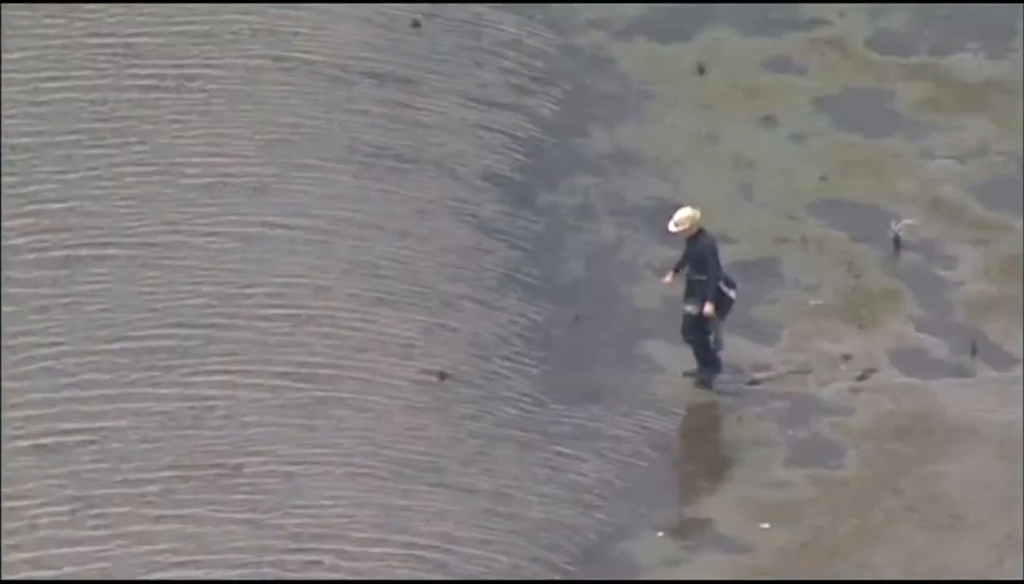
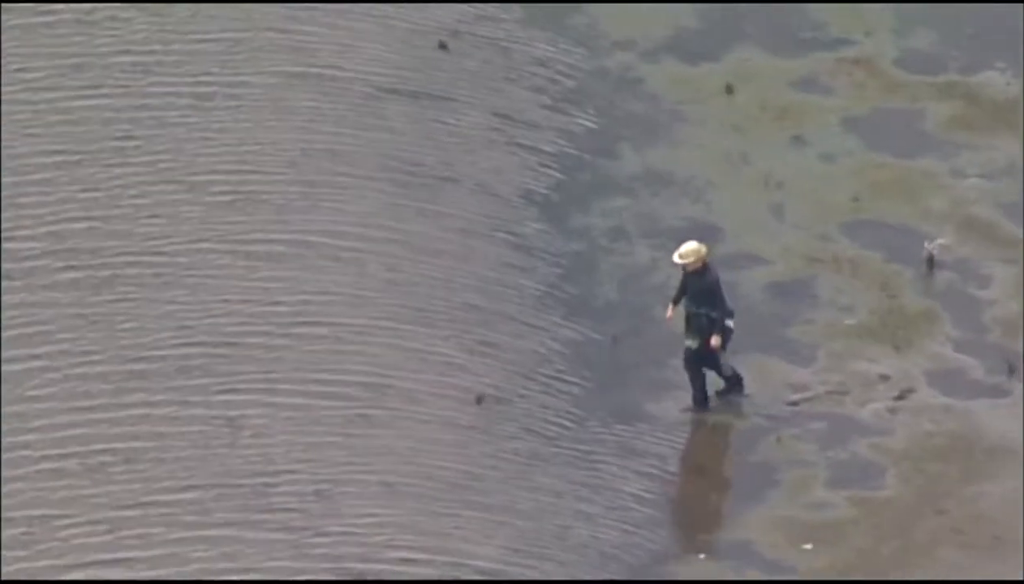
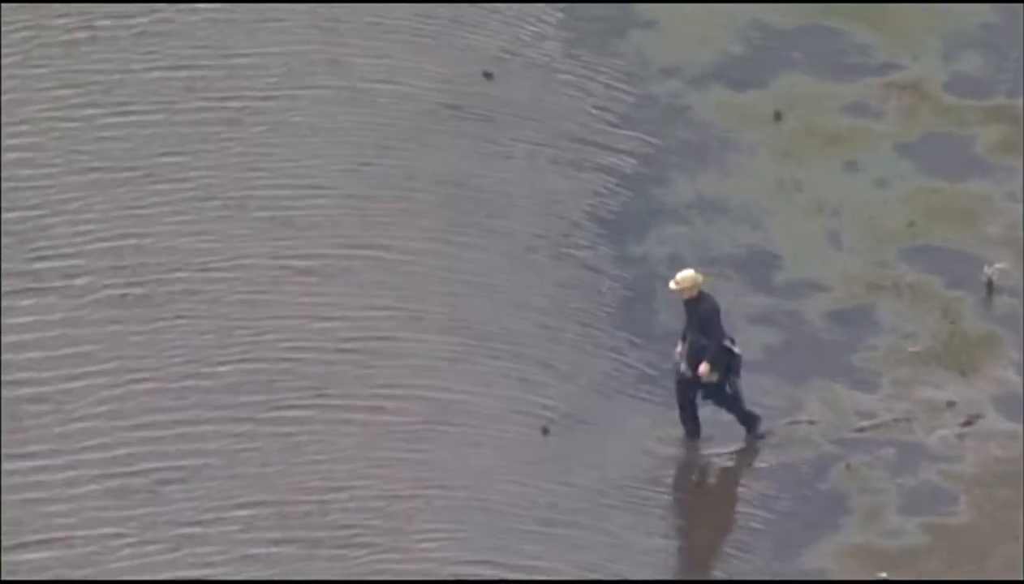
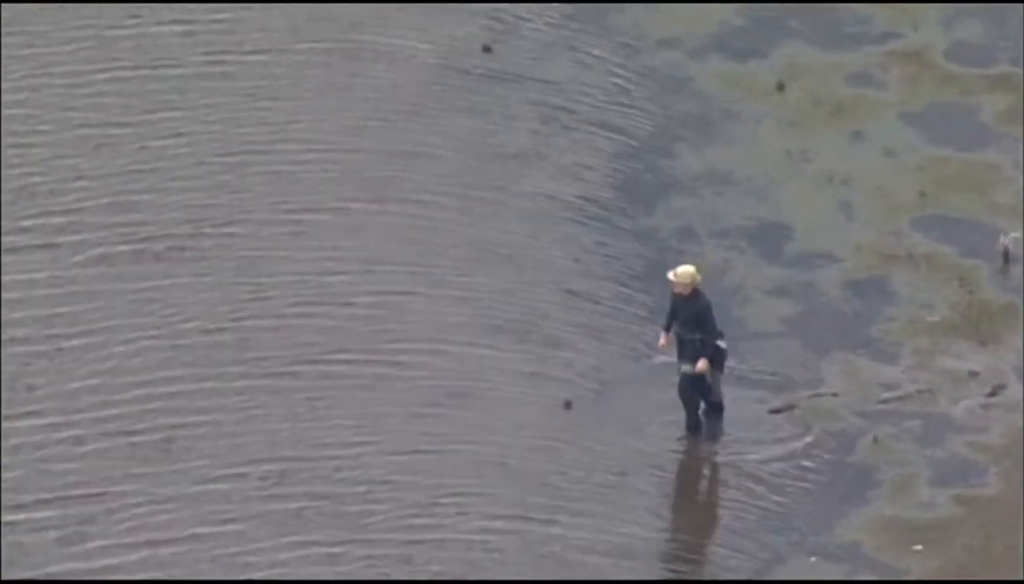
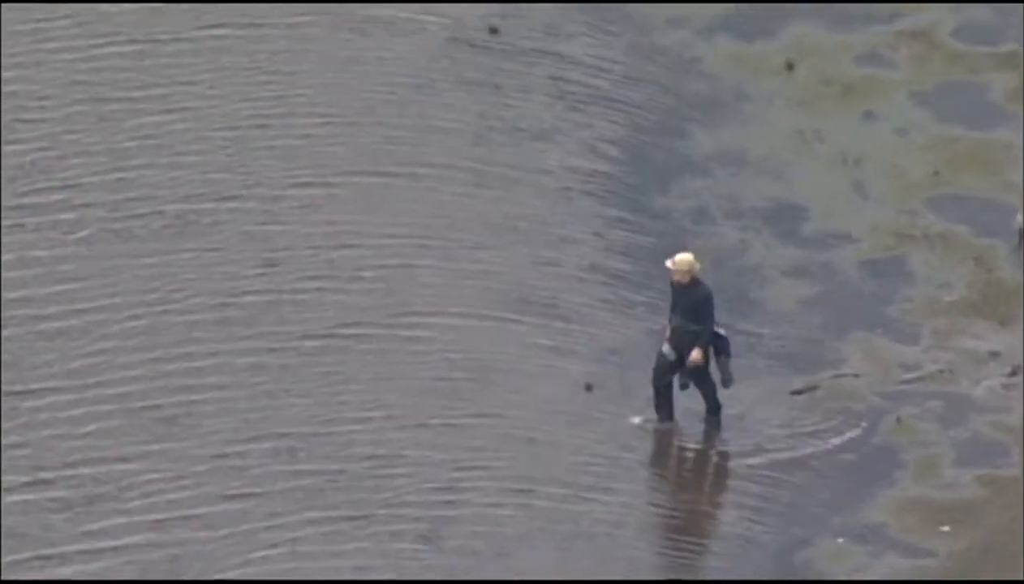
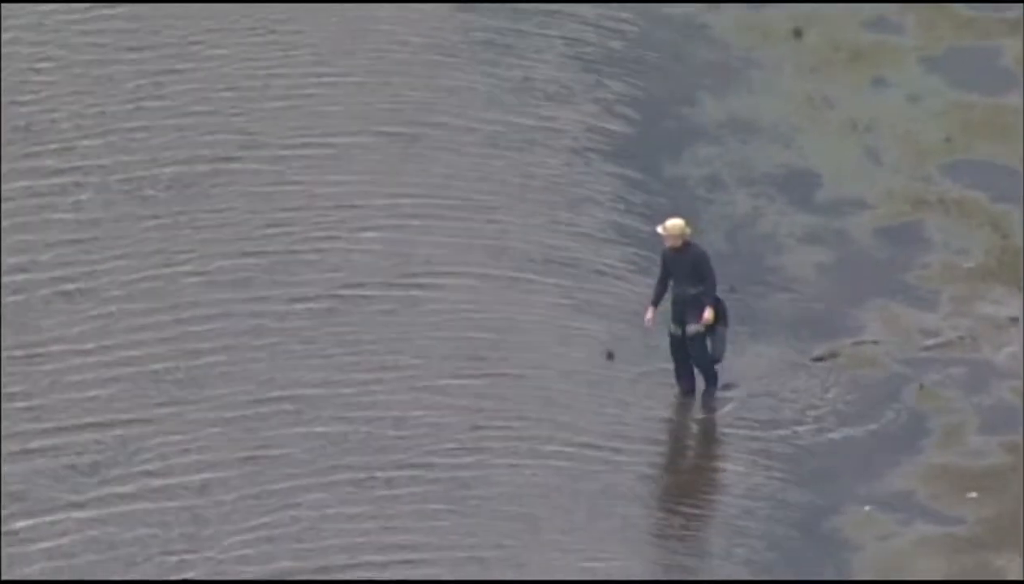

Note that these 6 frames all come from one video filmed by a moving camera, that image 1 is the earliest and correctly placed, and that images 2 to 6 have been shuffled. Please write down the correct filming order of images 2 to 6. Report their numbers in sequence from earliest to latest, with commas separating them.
2, 3, 4, 5, 6
